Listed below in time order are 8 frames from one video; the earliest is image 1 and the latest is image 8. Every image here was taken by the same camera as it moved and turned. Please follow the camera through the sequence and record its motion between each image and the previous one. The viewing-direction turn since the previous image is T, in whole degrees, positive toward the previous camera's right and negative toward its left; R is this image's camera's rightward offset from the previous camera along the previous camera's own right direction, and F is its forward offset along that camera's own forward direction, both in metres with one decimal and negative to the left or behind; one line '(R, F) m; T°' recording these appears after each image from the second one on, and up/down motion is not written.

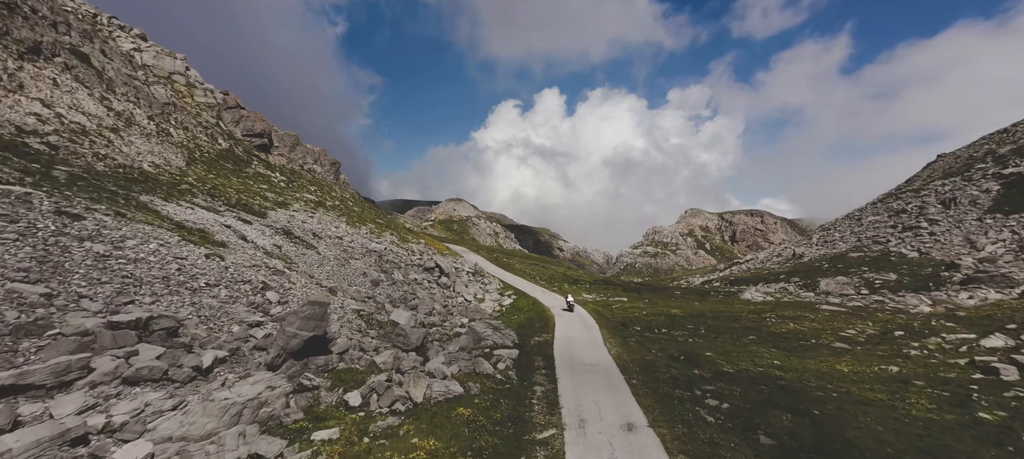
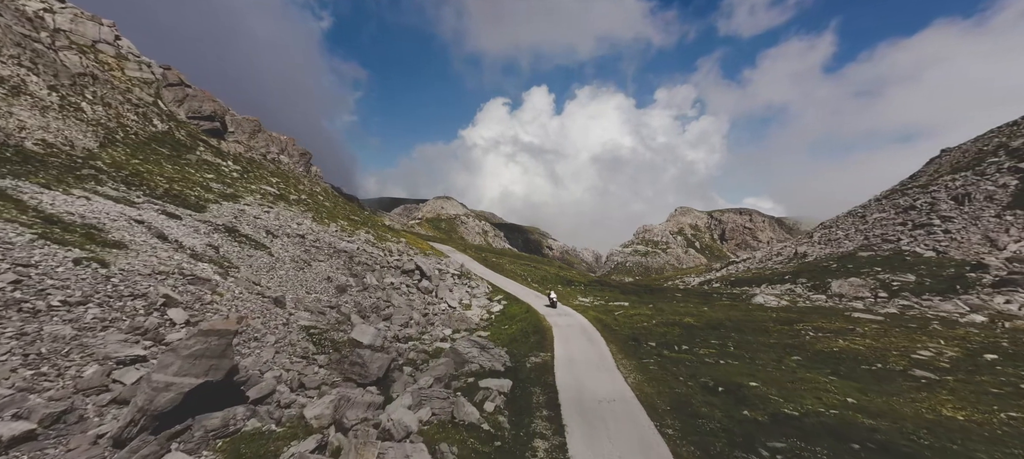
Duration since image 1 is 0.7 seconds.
(-0.1, +5.6) m; +2°
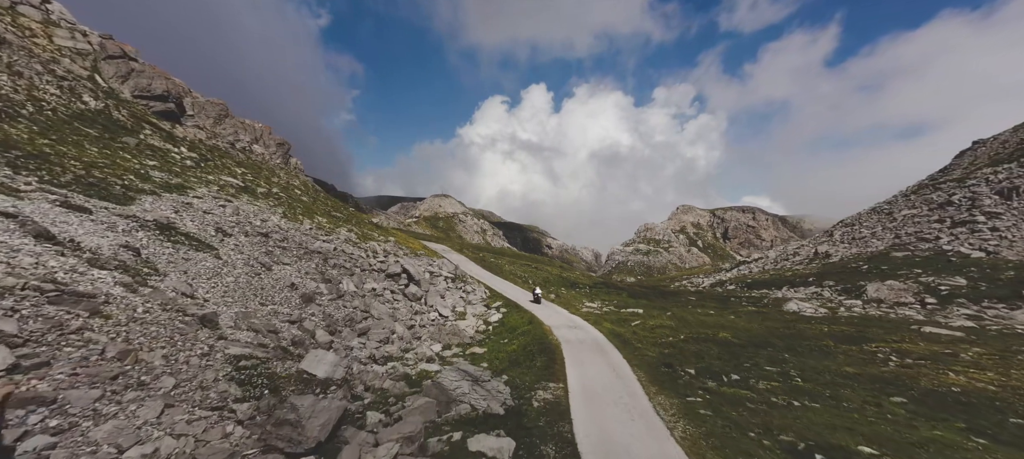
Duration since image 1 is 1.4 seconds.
(-0.2, +5.9) m; 0°
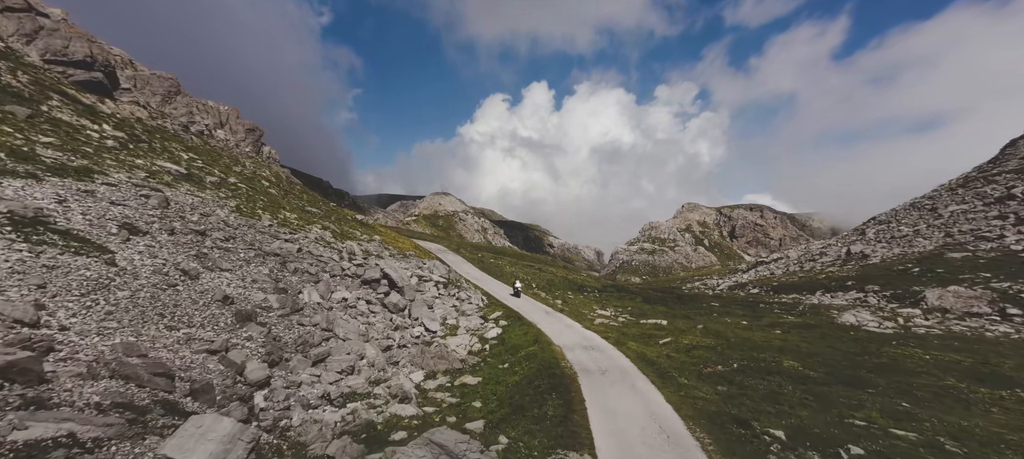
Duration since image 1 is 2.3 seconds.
(0.0, +7.1) m; 0°
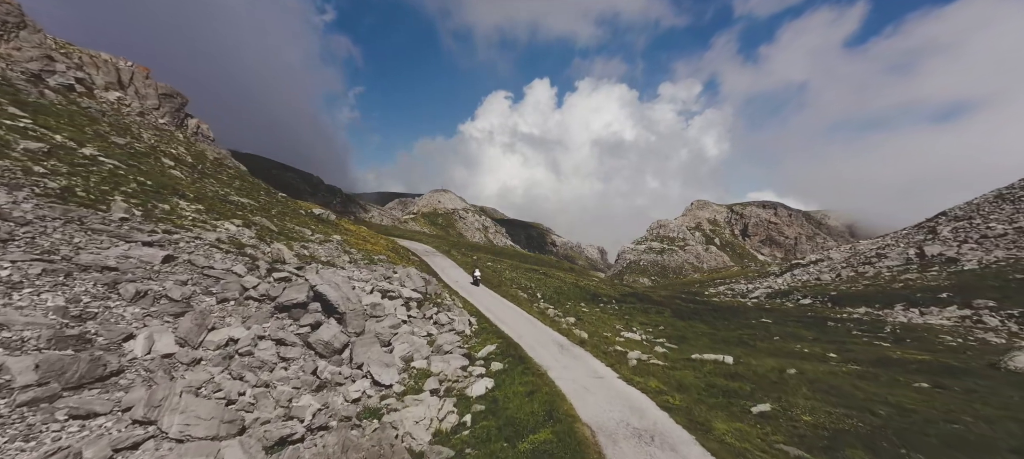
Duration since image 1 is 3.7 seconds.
(+0.2, +12.9) m; 0°
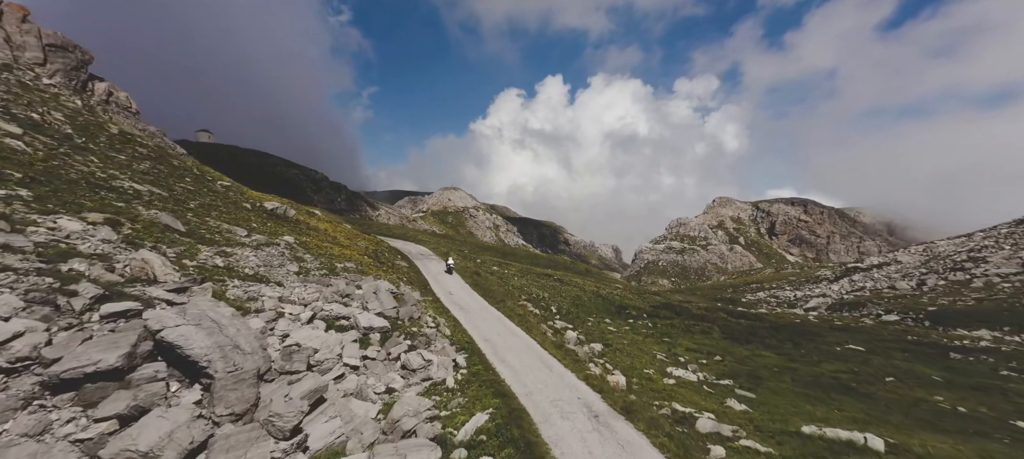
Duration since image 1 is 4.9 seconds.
(+0.4, +11.5) m; -2°
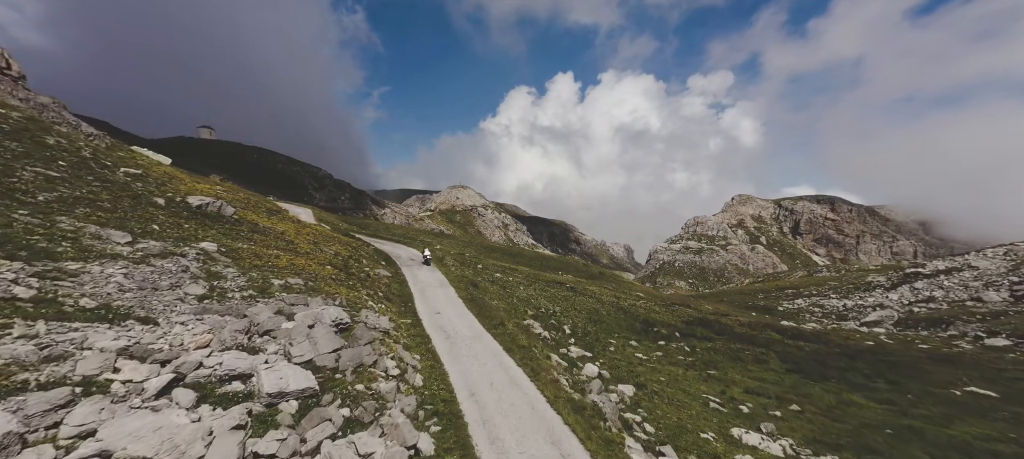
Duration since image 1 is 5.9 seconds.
(+0.6, +9.8) m; -1°
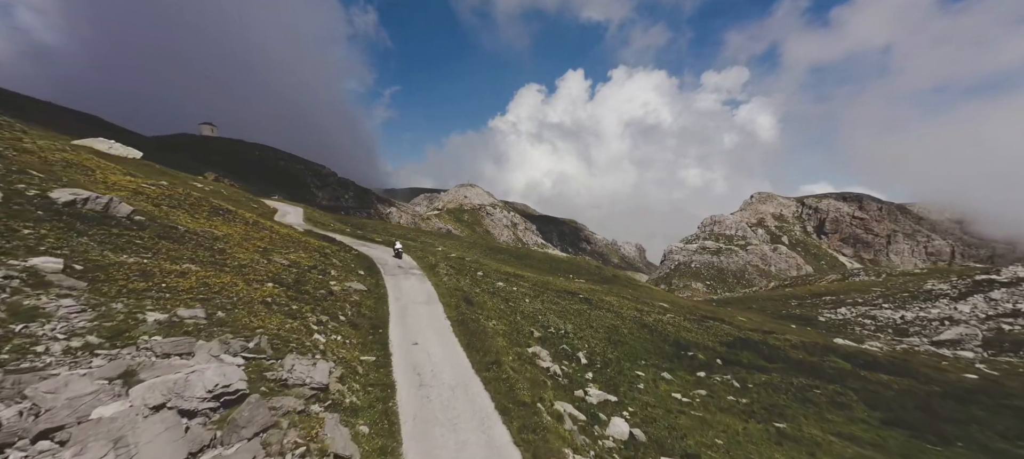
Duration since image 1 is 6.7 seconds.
(+0.7, +9.1) m; -1°
